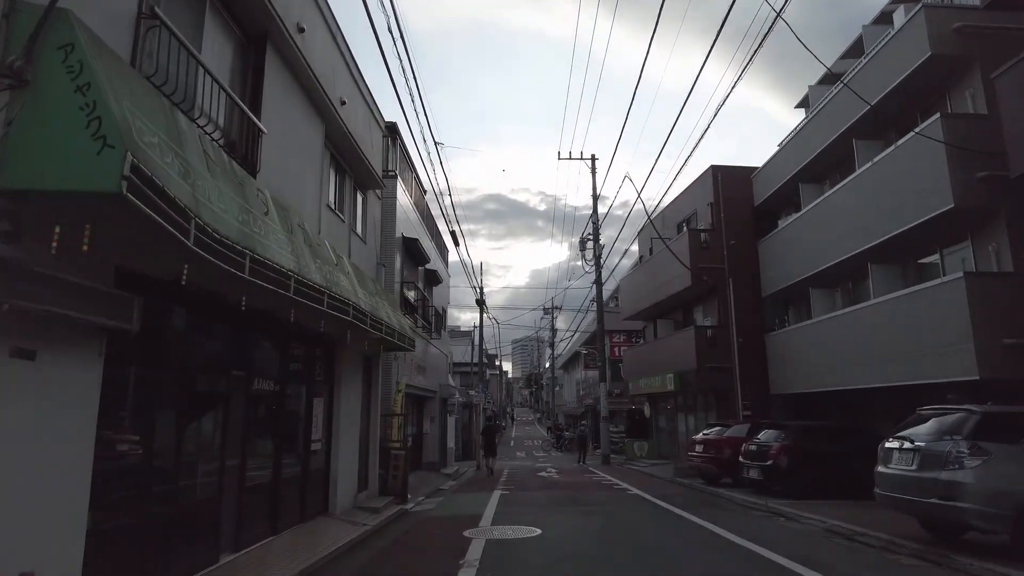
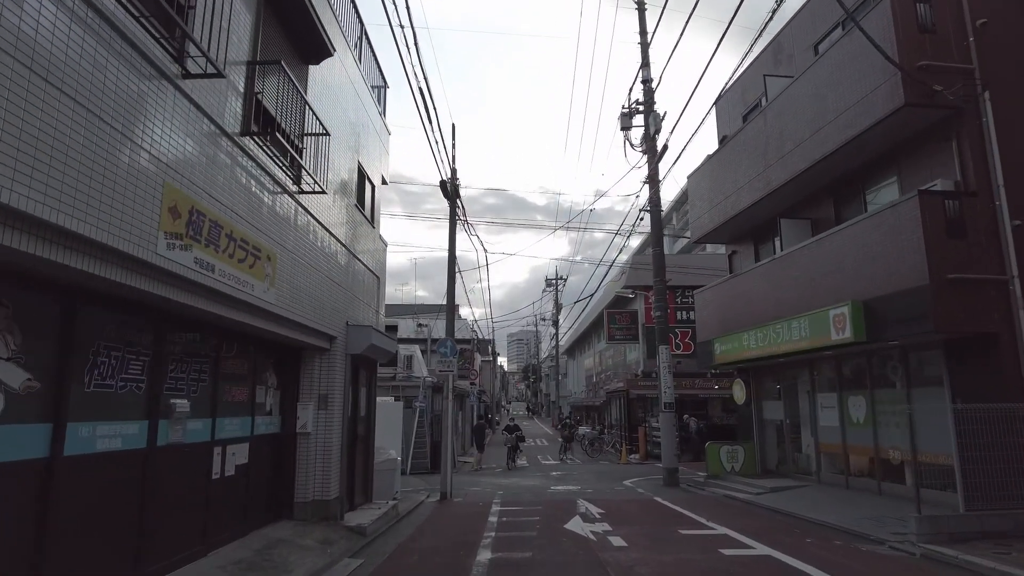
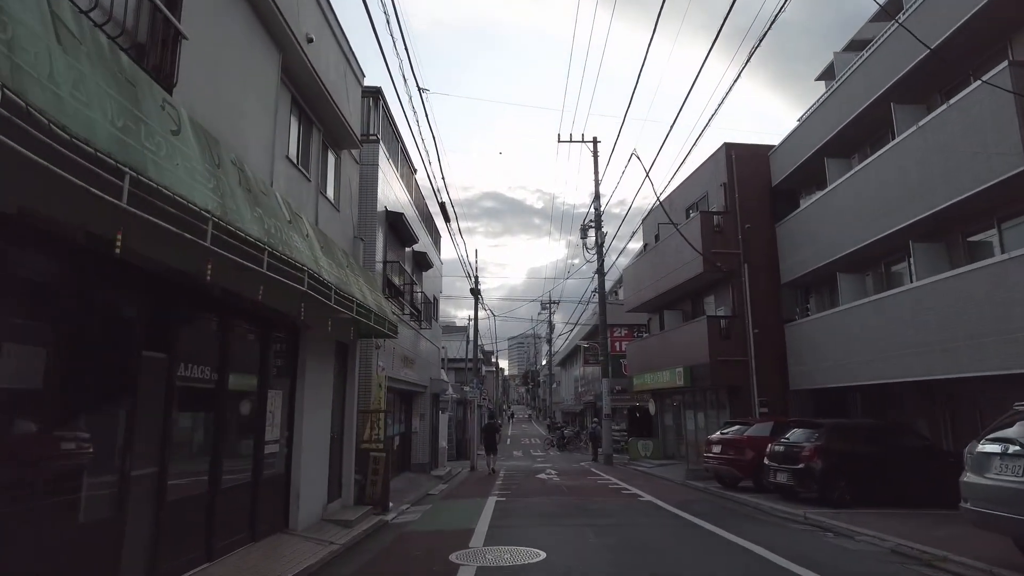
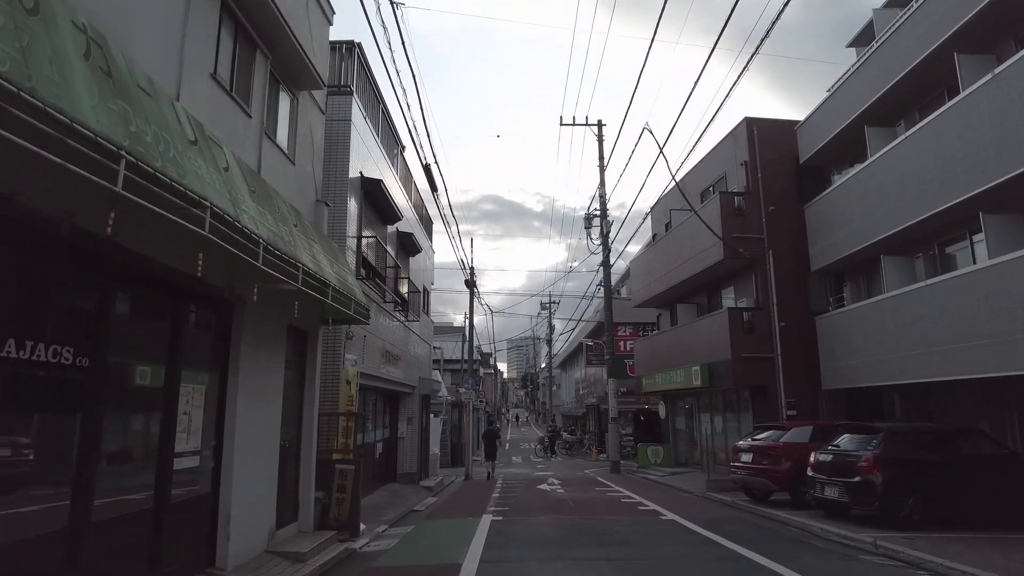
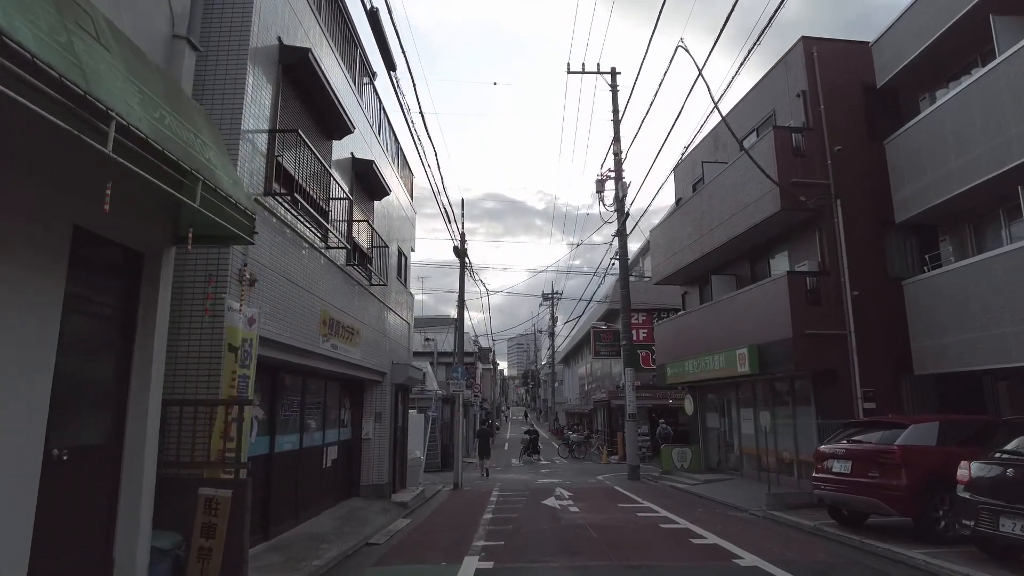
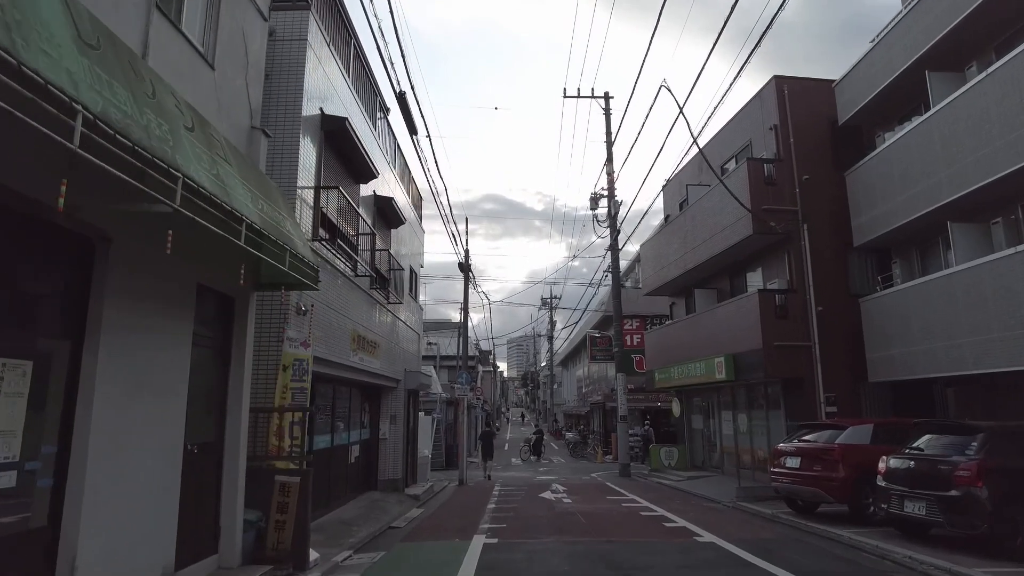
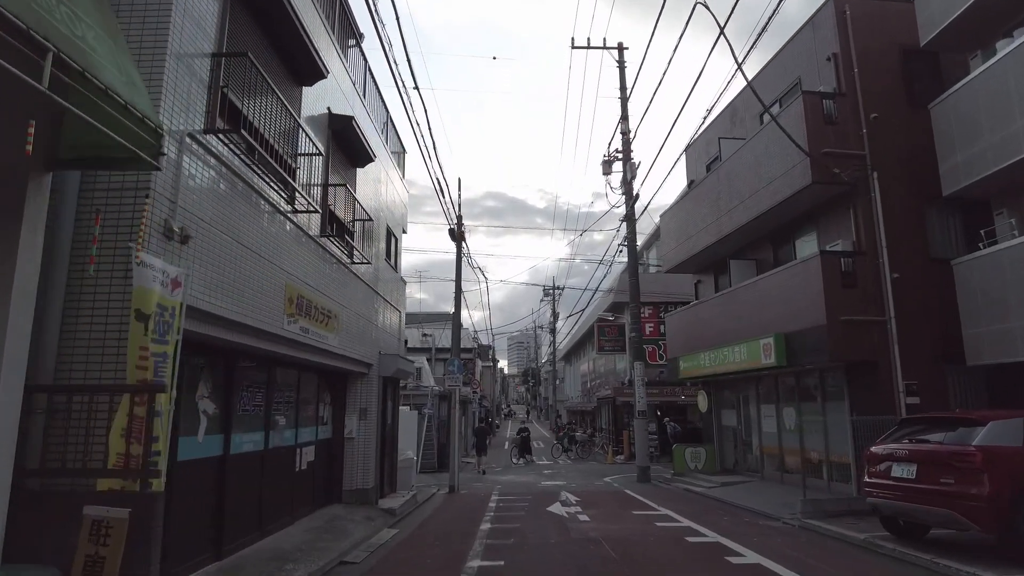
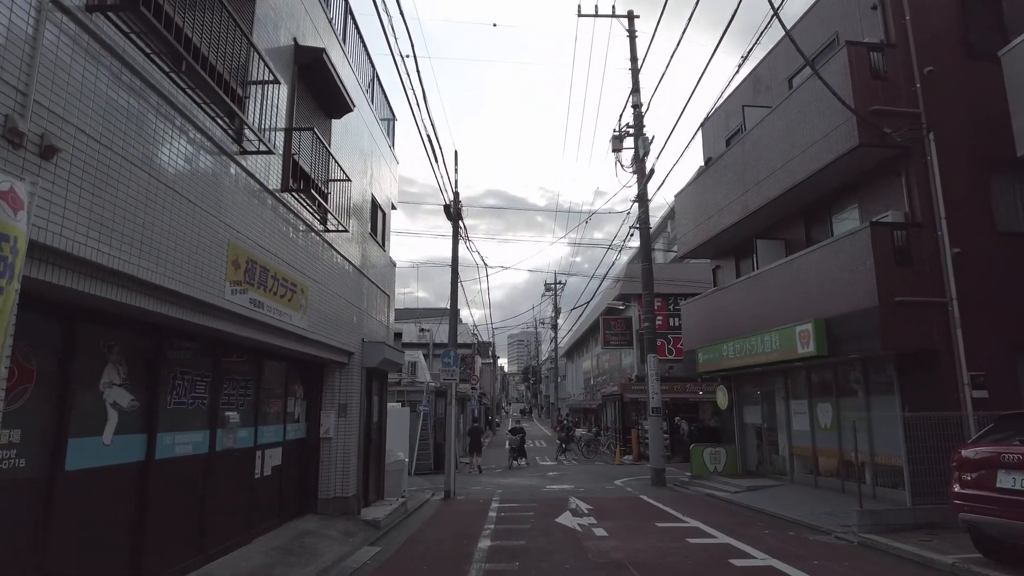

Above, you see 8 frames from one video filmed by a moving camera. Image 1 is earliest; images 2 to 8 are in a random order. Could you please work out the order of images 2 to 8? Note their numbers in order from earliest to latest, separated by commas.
3, 4, 6, 5, 7, 8, 2
